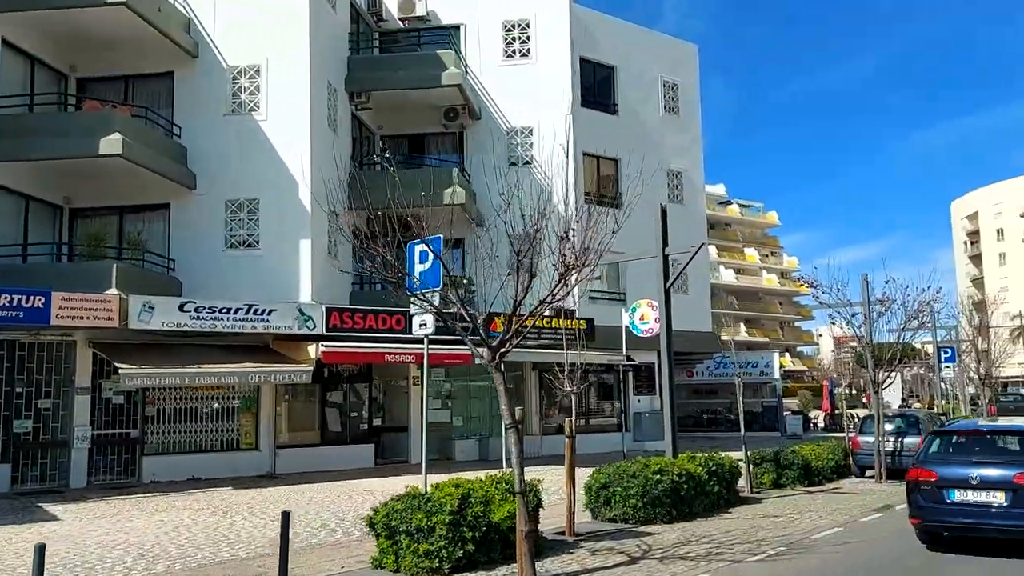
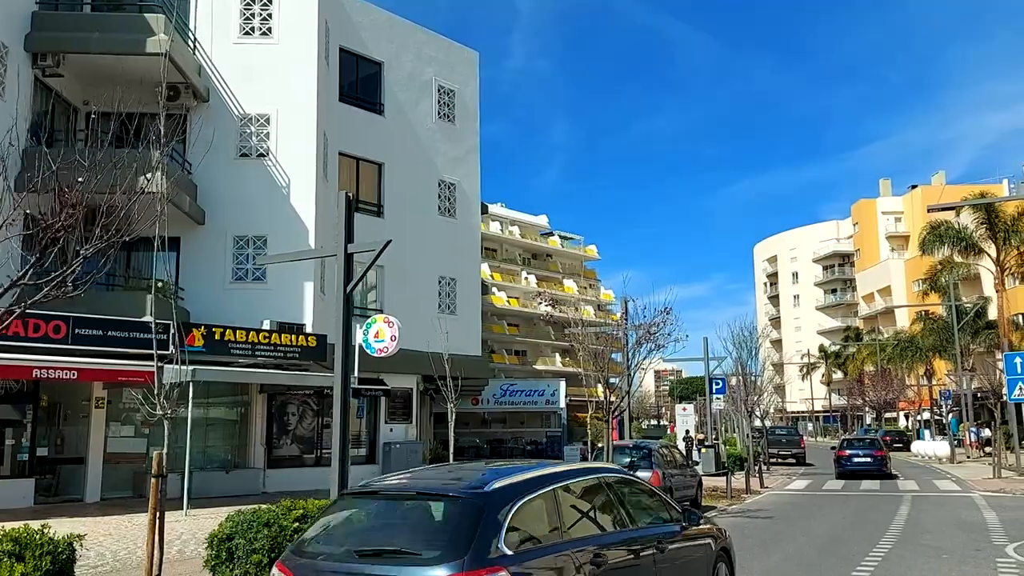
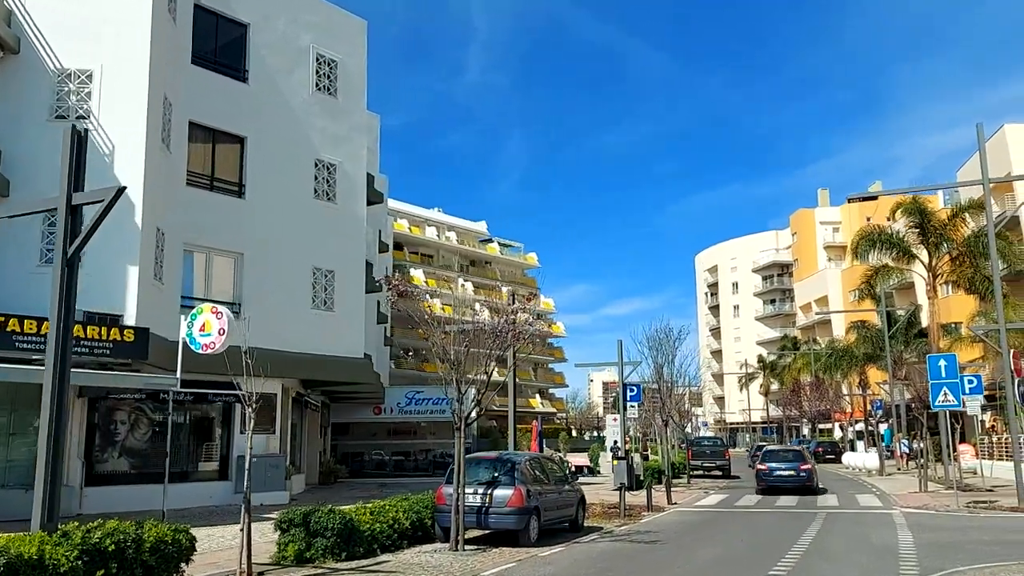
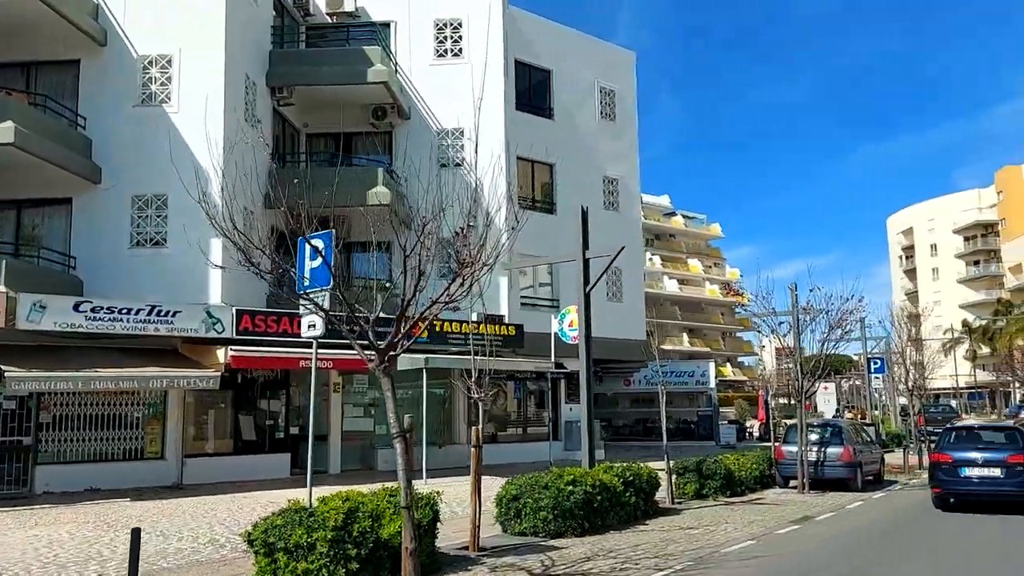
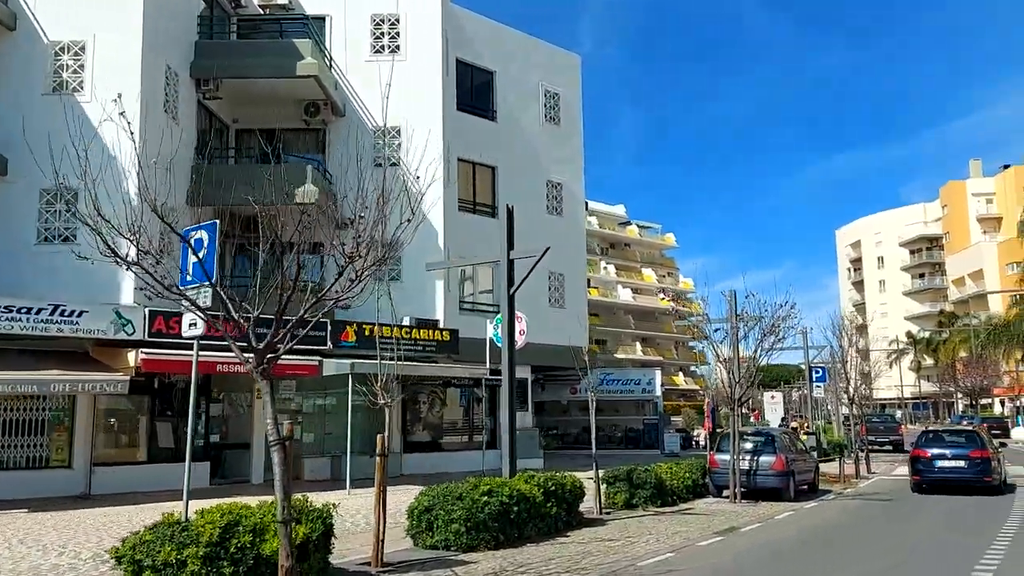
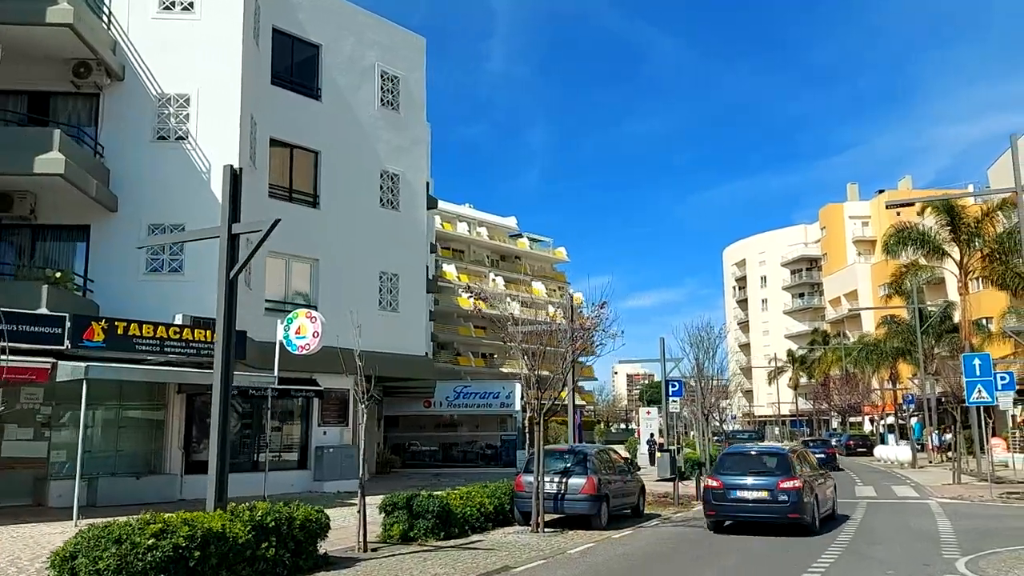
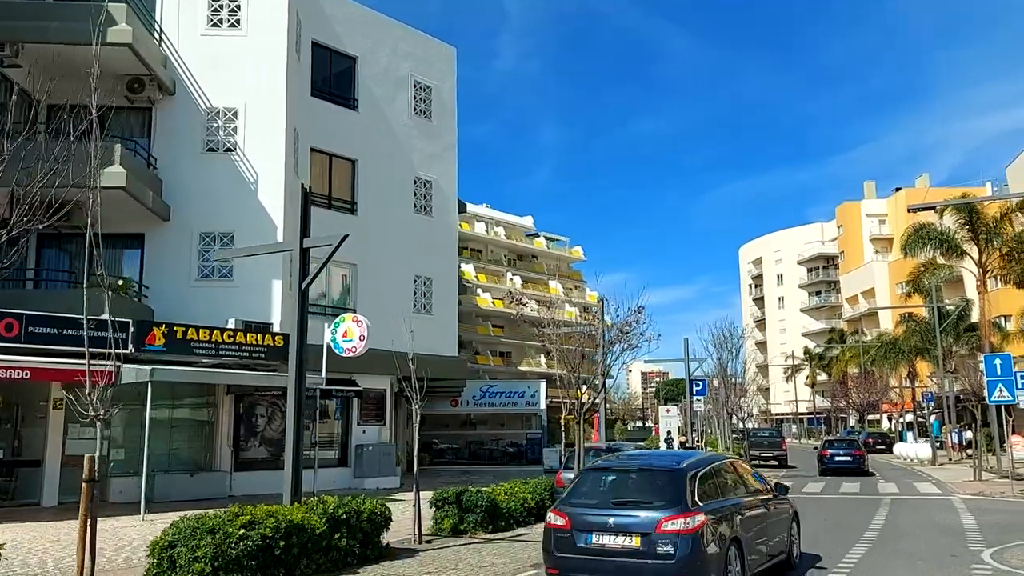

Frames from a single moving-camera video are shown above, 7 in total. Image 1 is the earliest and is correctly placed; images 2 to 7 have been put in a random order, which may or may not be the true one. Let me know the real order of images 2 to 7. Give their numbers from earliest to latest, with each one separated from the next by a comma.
4, 5, 2, 7, 6, 3
